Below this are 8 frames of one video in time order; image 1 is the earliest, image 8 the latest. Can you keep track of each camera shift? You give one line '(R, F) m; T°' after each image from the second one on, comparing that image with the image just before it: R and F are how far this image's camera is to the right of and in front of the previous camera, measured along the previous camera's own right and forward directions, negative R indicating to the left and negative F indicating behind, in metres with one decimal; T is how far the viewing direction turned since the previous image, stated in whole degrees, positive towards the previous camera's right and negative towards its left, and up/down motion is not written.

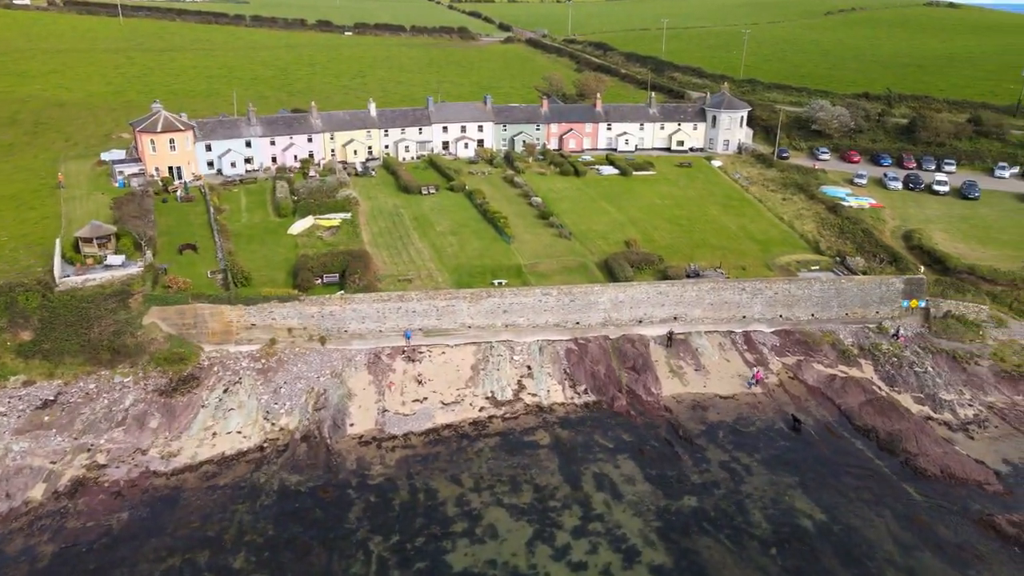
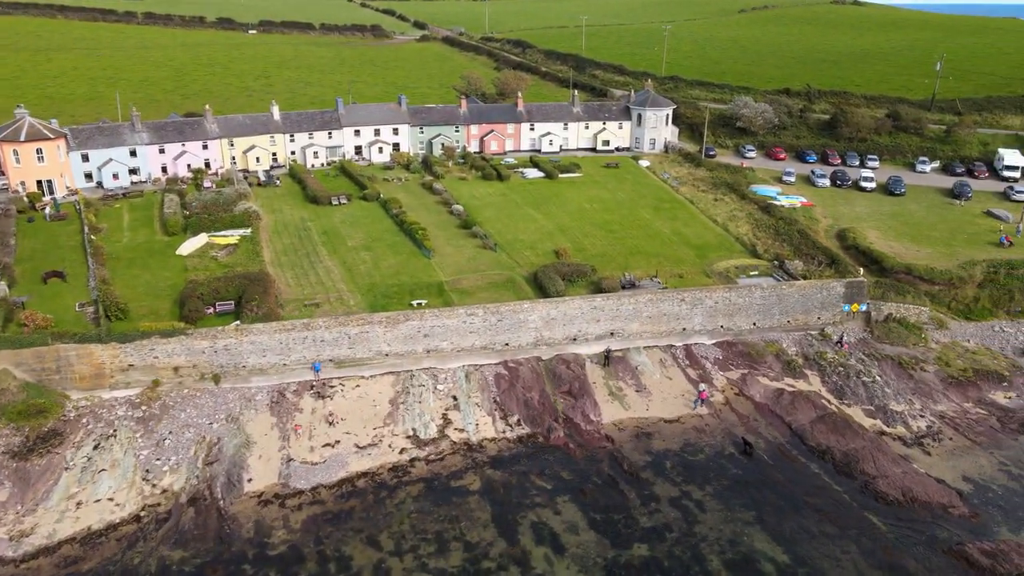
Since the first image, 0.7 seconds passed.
(+0.4, +3.8) m; +6°
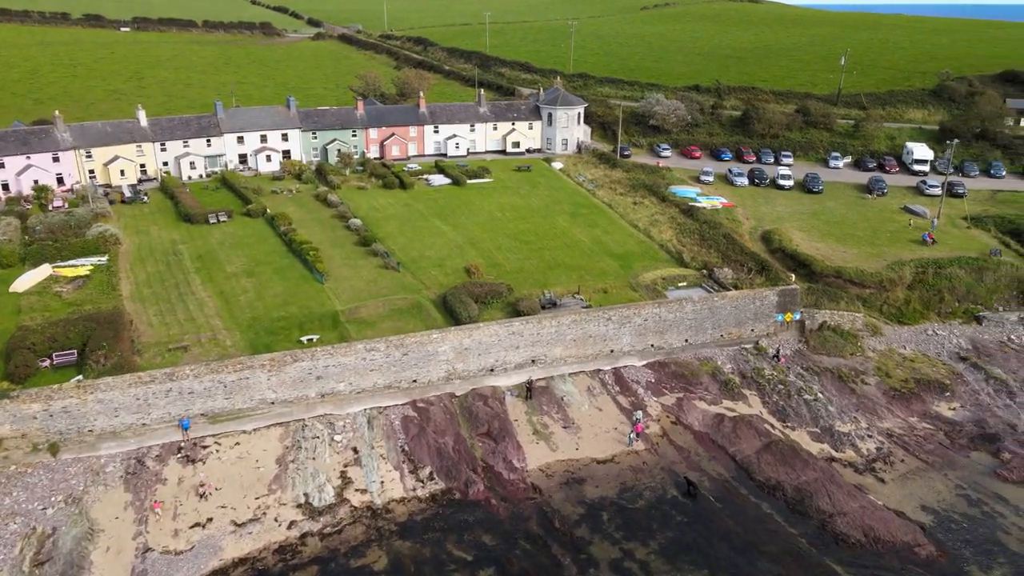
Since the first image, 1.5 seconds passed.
(+0.5, +4.5) m; +7°
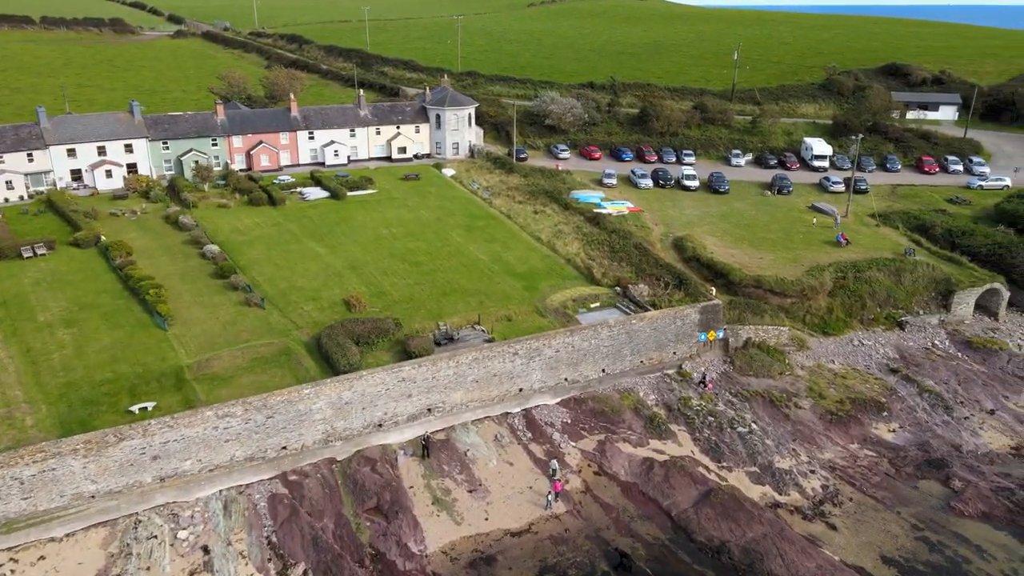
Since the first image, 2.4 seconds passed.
(+0.6, +5.2) m; +8°
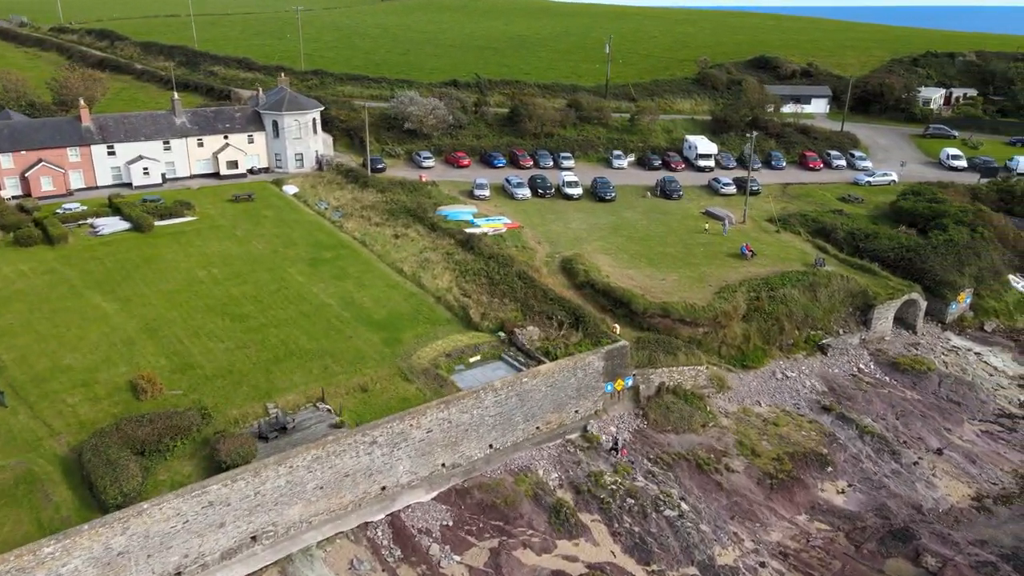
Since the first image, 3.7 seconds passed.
(+0.9, +7.5) m; +10°
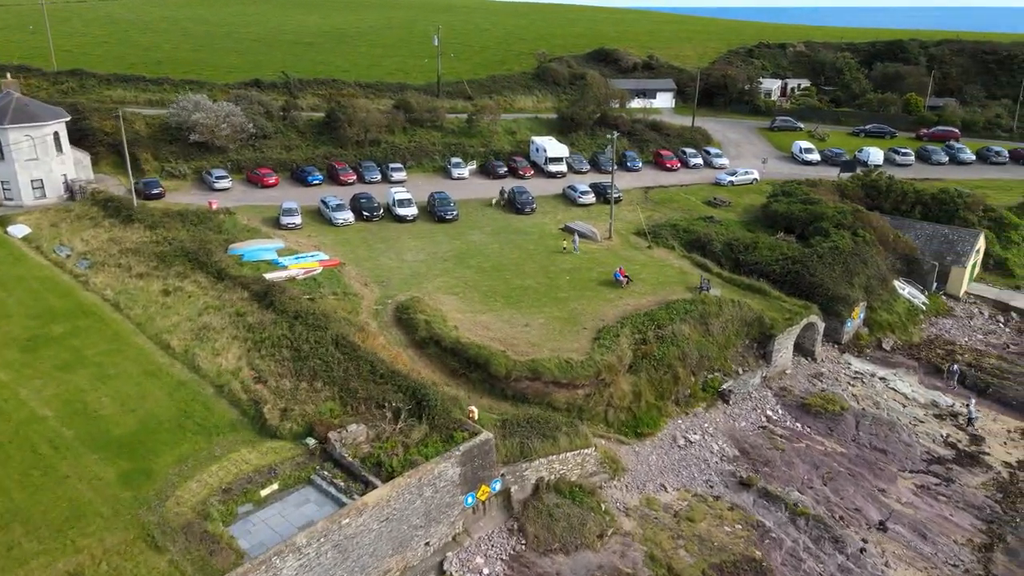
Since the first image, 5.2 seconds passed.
(+1.2, +8.2) m; +12°
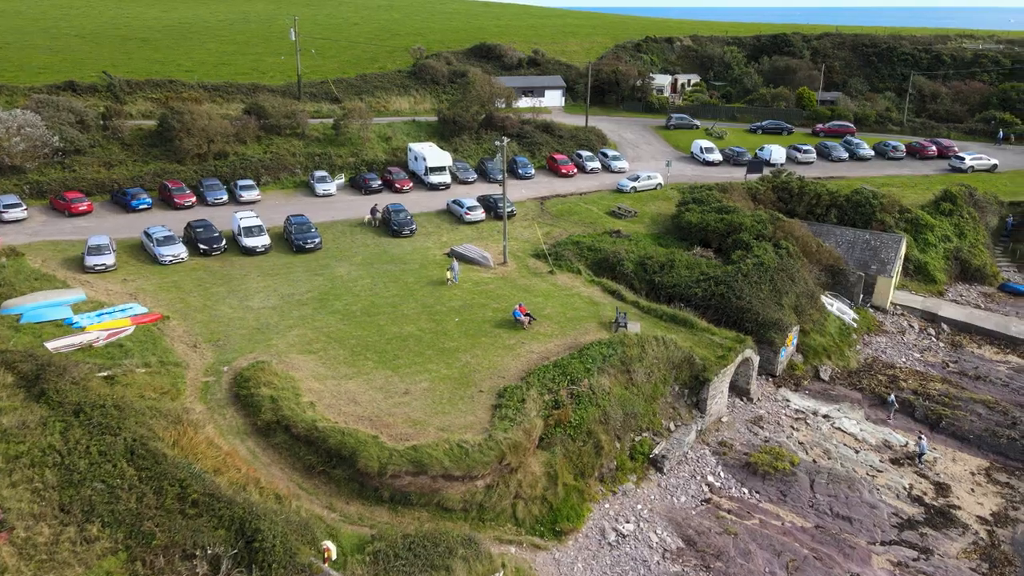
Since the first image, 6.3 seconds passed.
(+0.7, +6.1) m; +8°
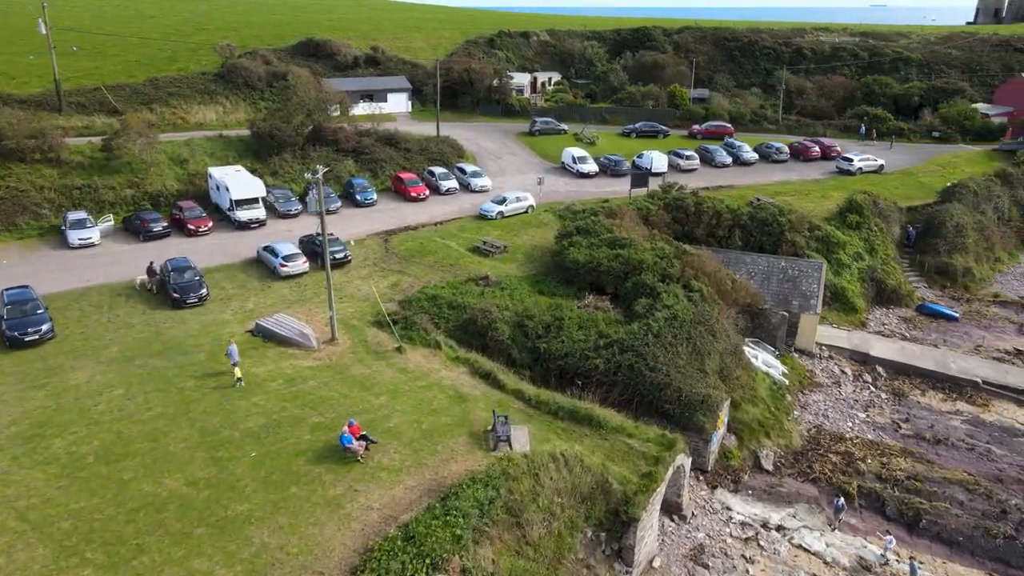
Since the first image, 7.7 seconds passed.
(+1.2, +8.5) m; +10°
